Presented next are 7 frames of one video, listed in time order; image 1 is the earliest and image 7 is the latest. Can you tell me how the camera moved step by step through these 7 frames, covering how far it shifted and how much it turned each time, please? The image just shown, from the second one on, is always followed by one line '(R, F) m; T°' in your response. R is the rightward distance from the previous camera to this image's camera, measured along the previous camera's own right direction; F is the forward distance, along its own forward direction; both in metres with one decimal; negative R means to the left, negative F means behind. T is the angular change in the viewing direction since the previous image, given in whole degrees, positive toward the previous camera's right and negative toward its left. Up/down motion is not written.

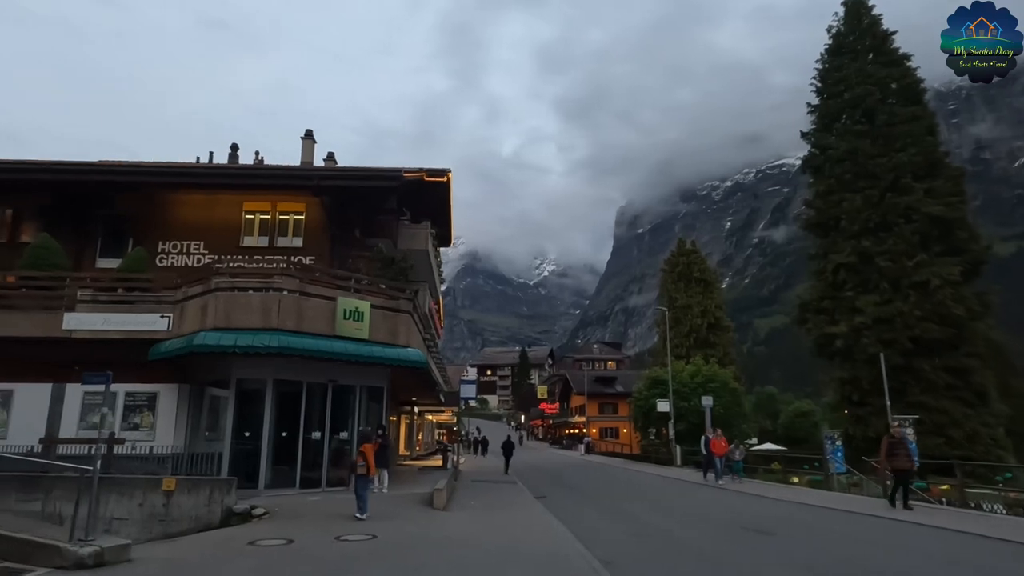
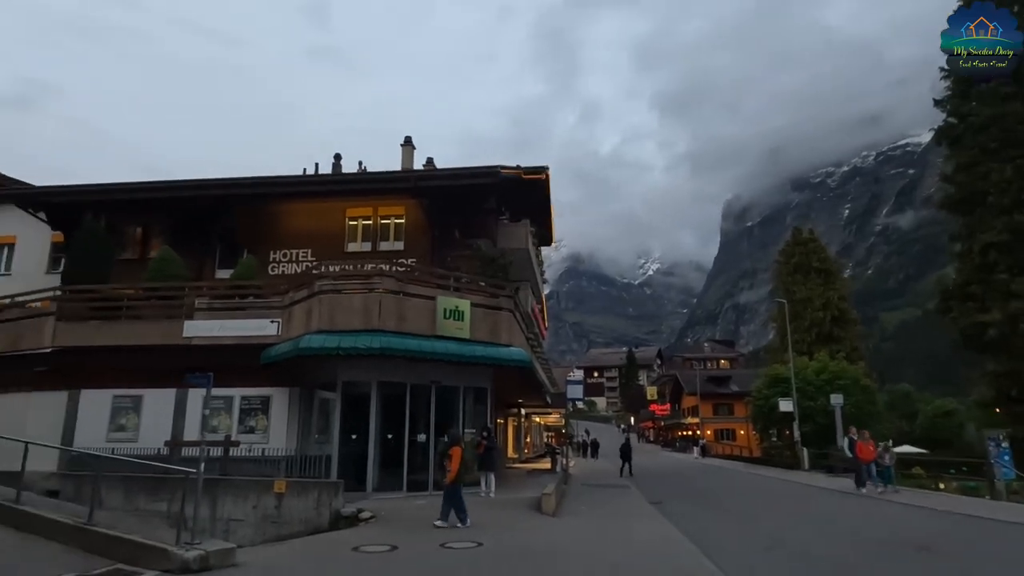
(0.0, +0.8) m; -9°
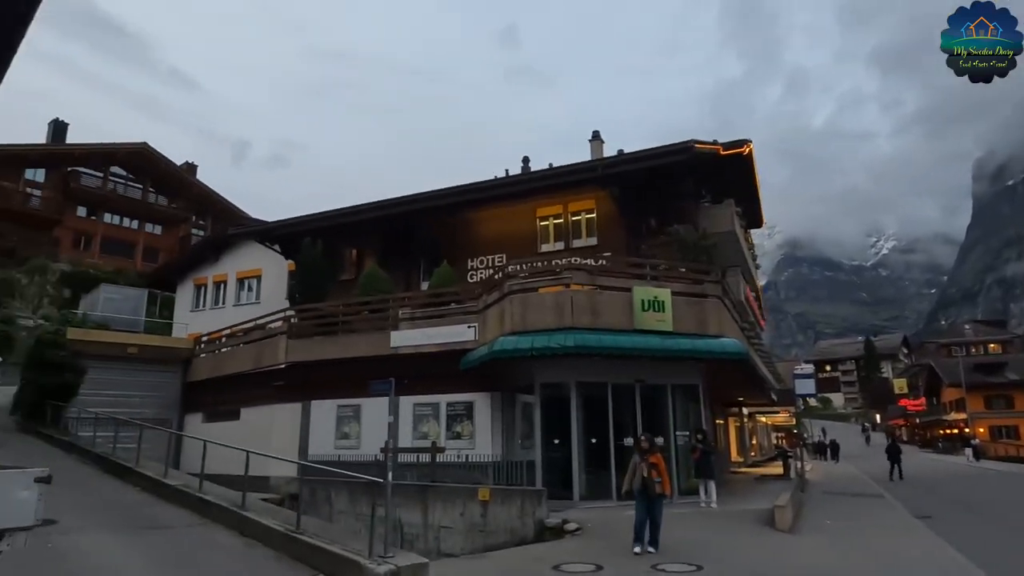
(+0.1, +1.2) m; -18°
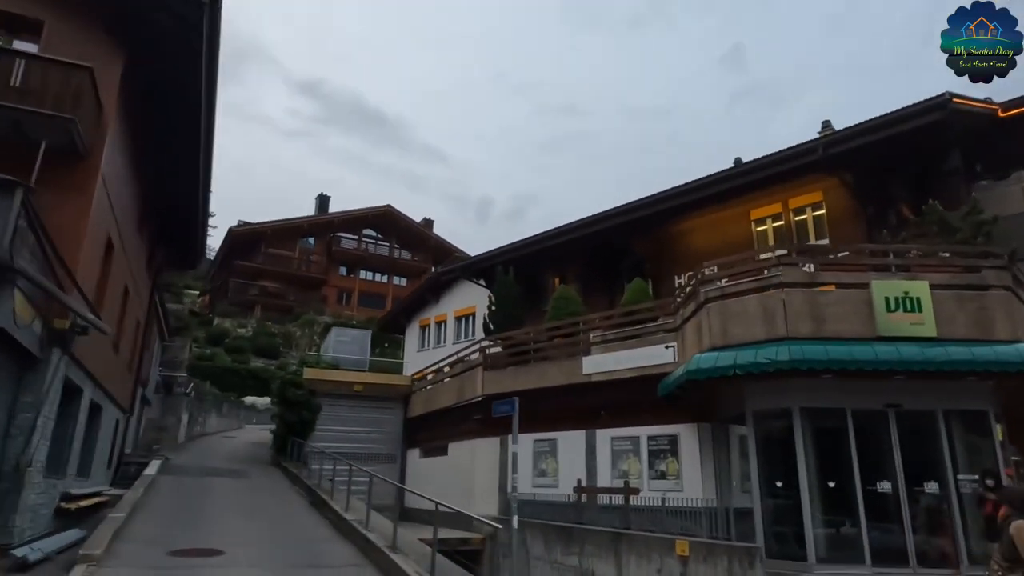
(+0.9, +2.0) m; -20°
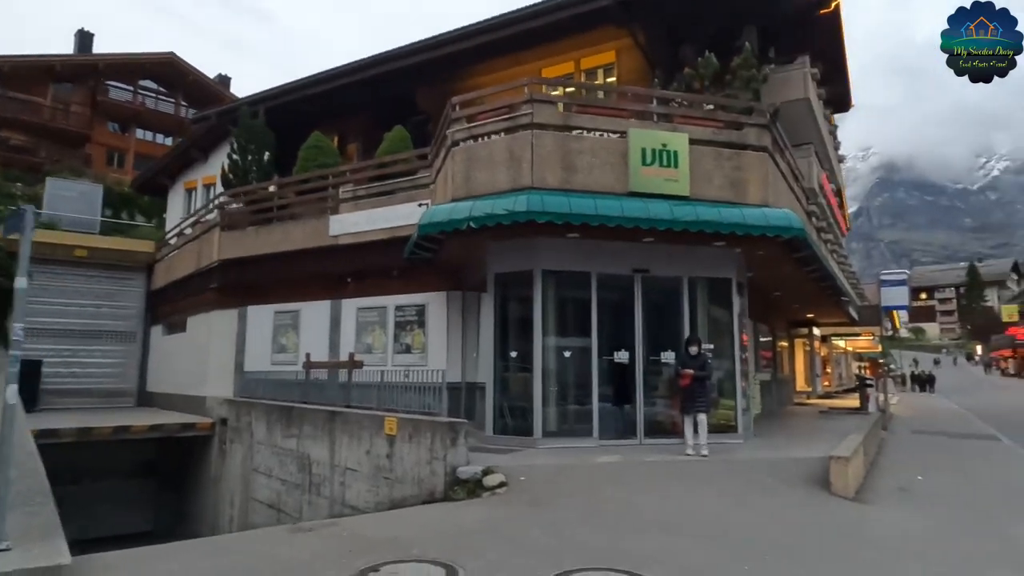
(+2.0, +1.9) m; +15°
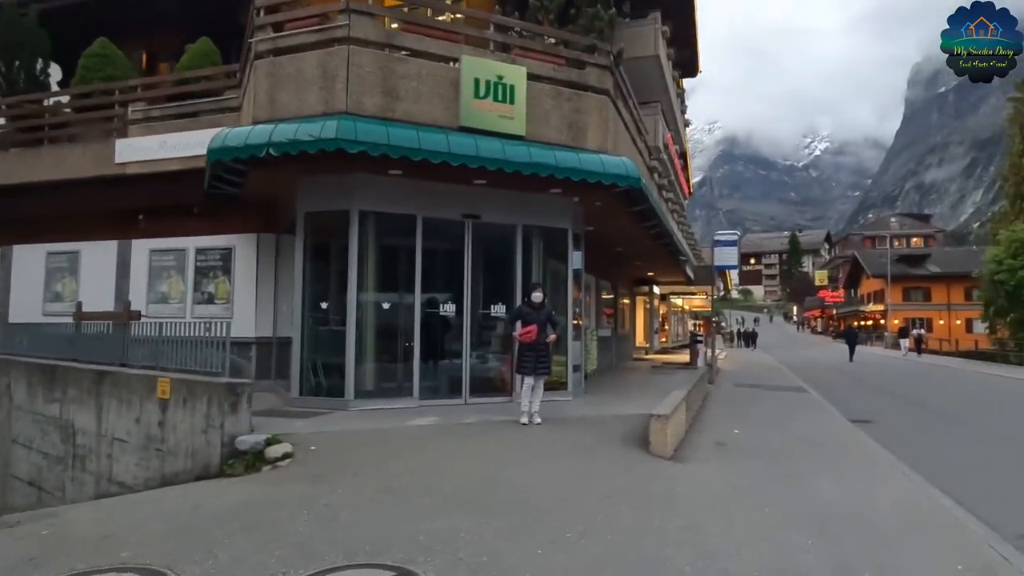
(+0.6, +0.9) m; +12°
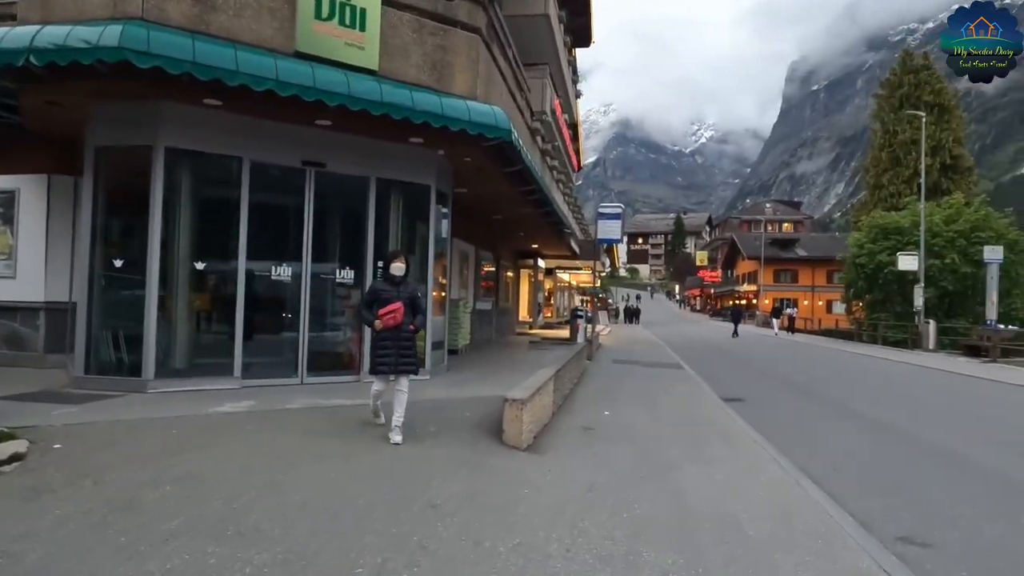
(+0.6, +1.1) m; +9°
